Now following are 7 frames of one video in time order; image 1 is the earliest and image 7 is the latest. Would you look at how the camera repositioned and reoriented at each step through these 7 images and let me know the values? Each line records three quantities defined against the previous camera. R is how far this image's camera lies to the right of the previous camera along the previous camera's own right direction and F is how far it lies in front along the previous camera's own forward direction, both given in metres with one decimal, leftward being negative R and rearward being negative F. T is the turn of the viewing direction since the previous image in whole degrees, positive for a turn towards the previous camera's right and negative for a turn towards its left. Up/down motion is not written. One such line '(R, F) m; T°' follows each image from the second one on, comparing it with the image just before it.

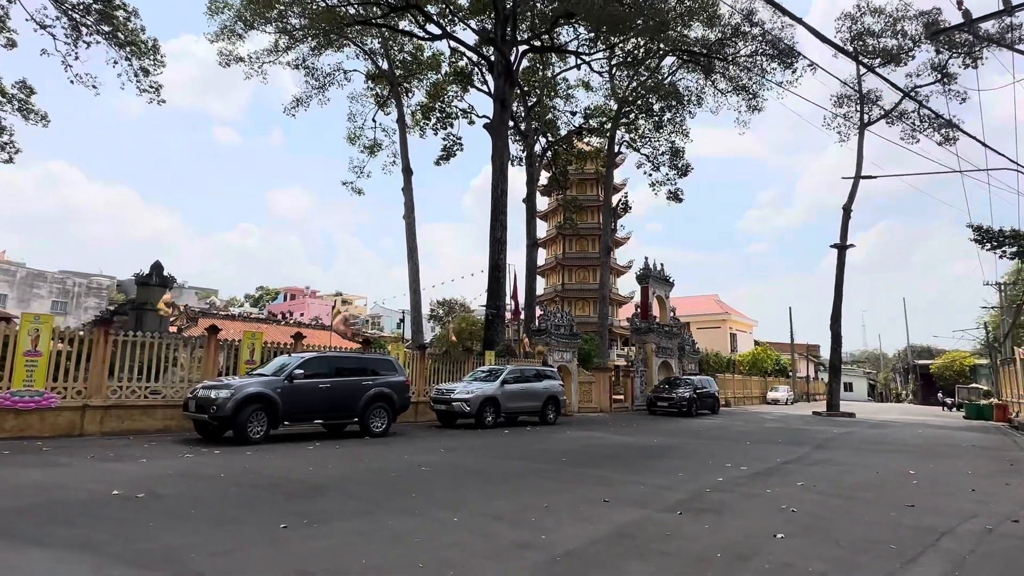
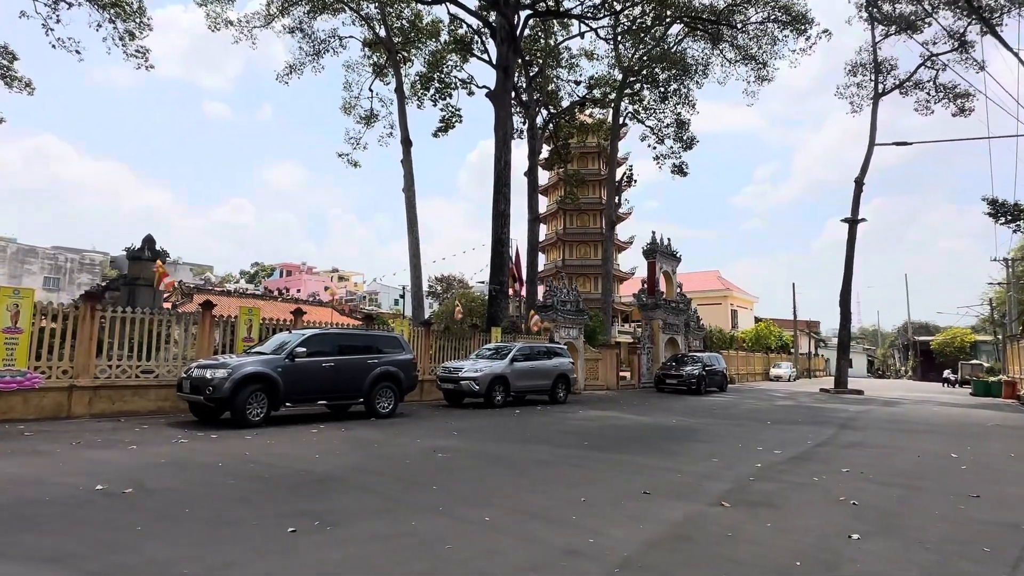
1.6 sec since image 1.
(-0.4, +0.8) m; 0°
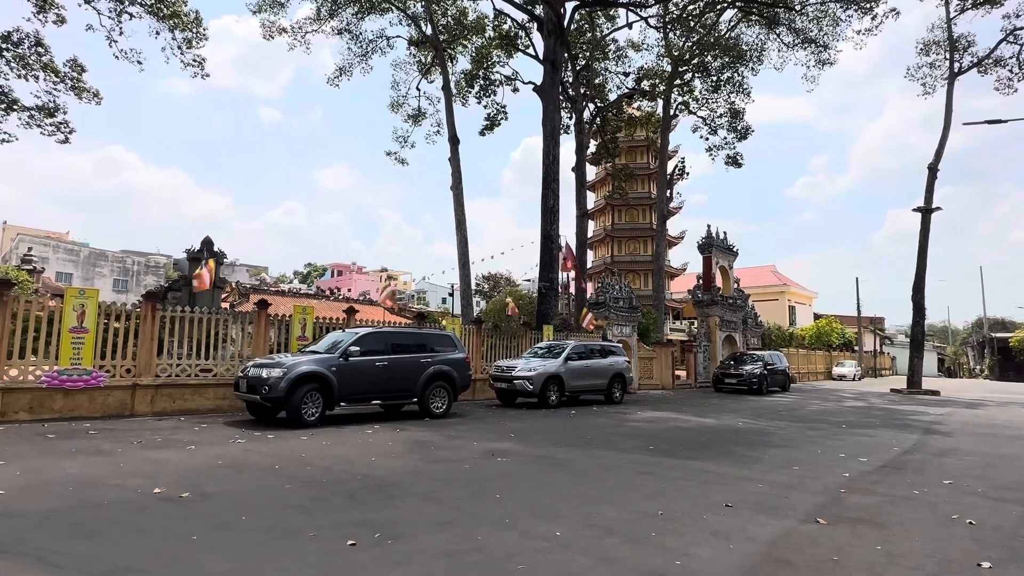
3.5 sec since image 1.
(-0.2, +0.4) m; -4°
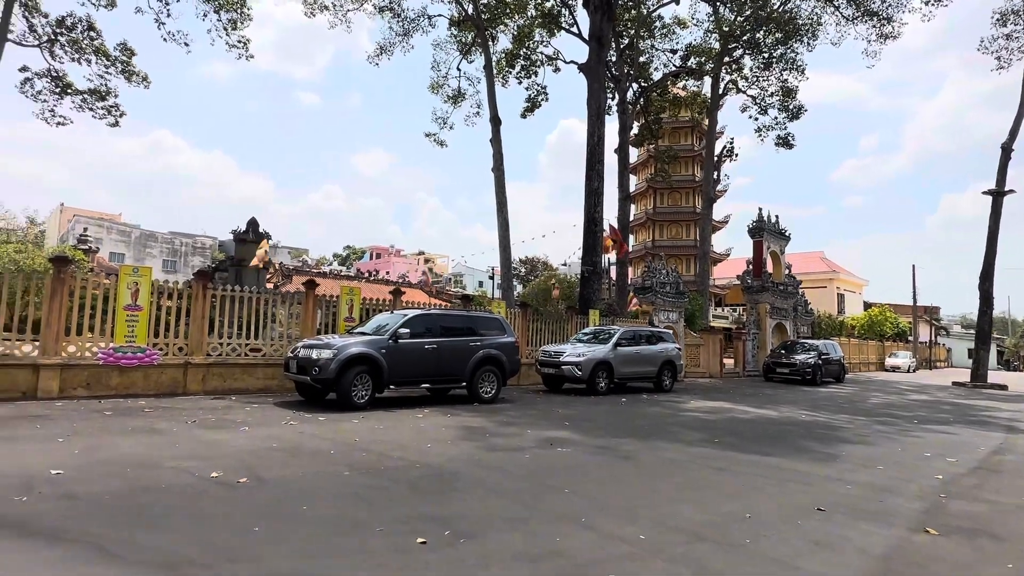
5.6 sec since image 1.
(-0.4, +0.4) m; -3°
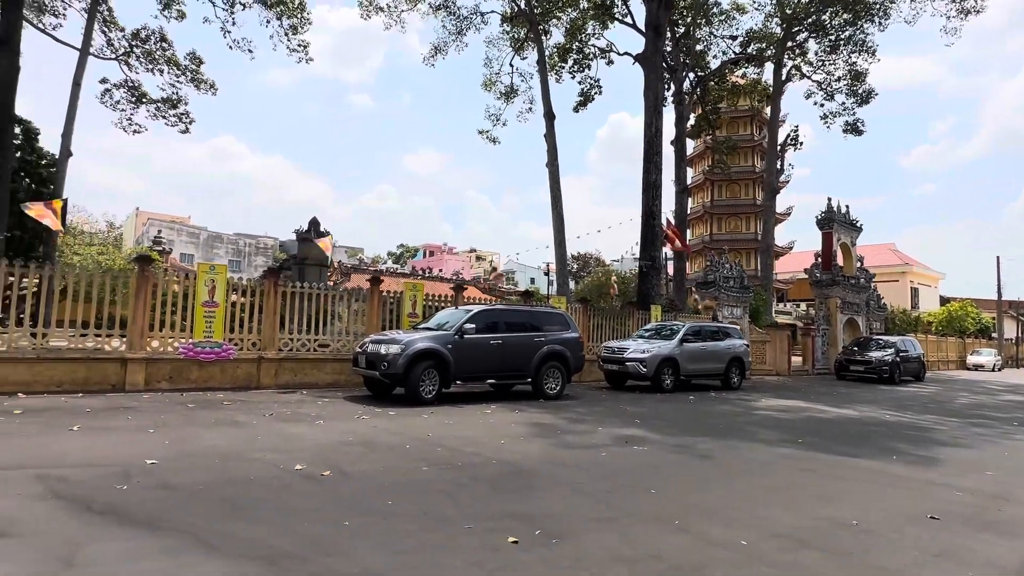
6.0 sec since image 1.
(-0.3, +0.2) m; -5°
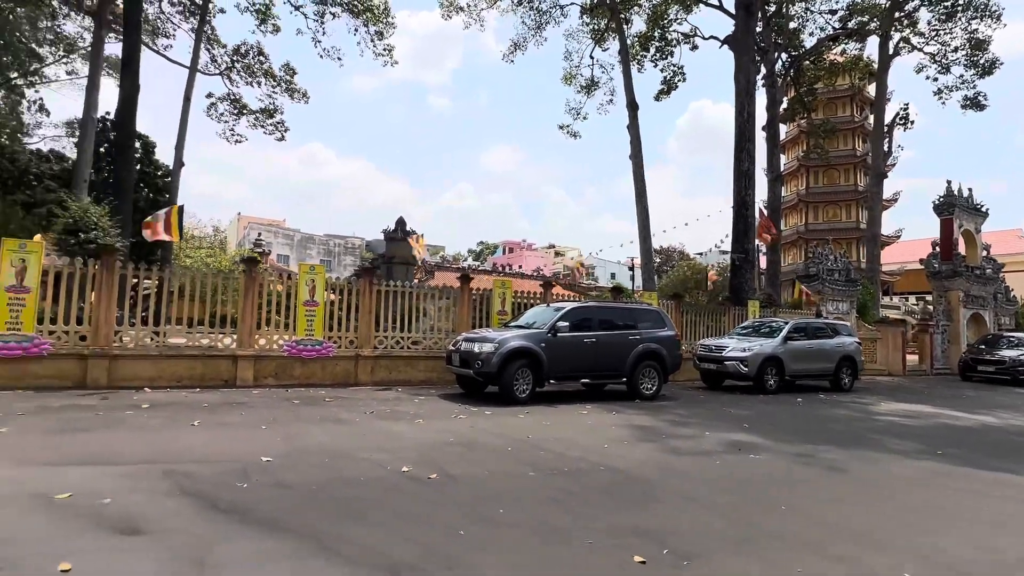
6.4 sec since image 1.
(-0.3, +0.2) m; -8°
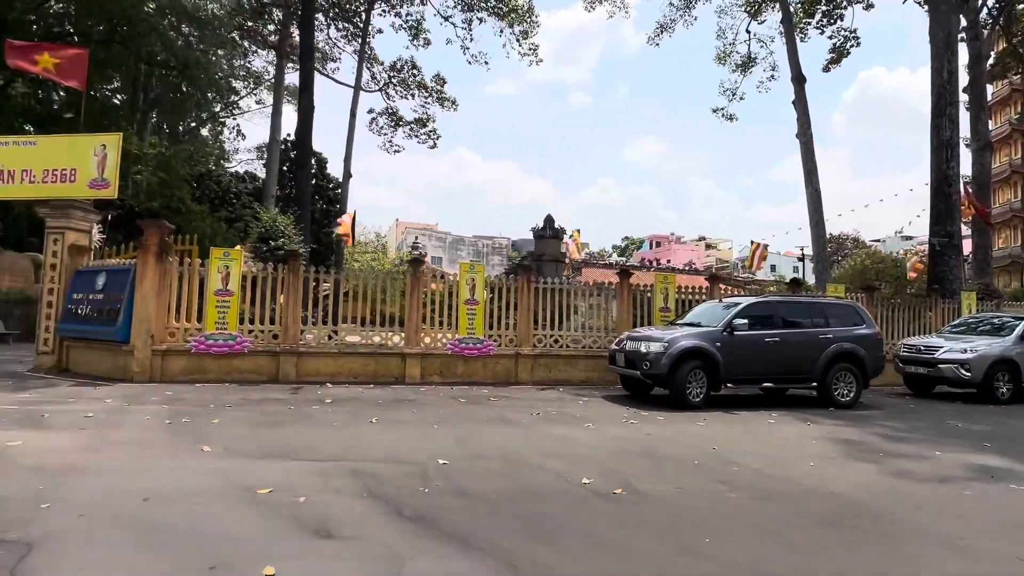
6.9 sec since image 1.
(-0.4, +0.4) m; -14°
